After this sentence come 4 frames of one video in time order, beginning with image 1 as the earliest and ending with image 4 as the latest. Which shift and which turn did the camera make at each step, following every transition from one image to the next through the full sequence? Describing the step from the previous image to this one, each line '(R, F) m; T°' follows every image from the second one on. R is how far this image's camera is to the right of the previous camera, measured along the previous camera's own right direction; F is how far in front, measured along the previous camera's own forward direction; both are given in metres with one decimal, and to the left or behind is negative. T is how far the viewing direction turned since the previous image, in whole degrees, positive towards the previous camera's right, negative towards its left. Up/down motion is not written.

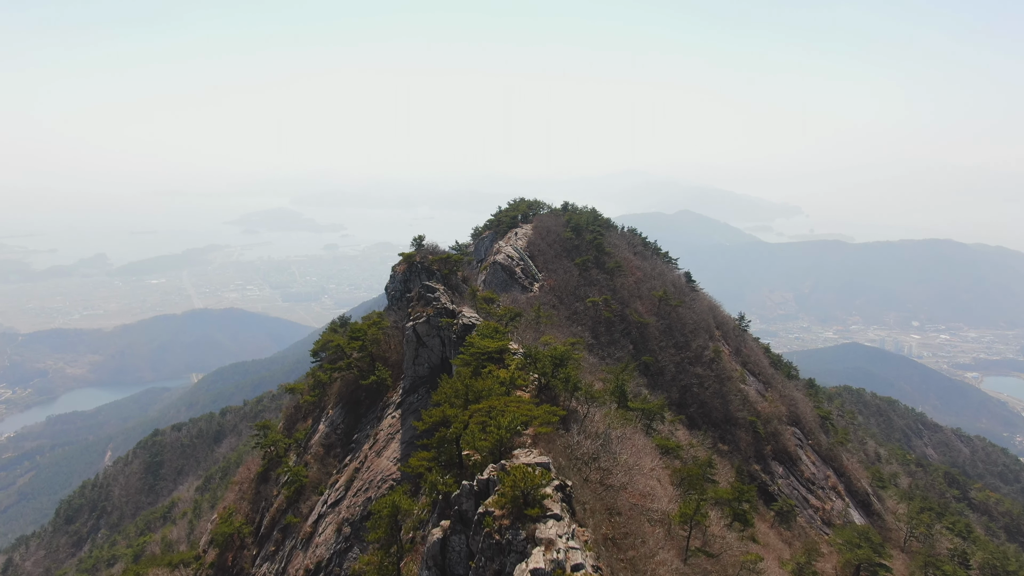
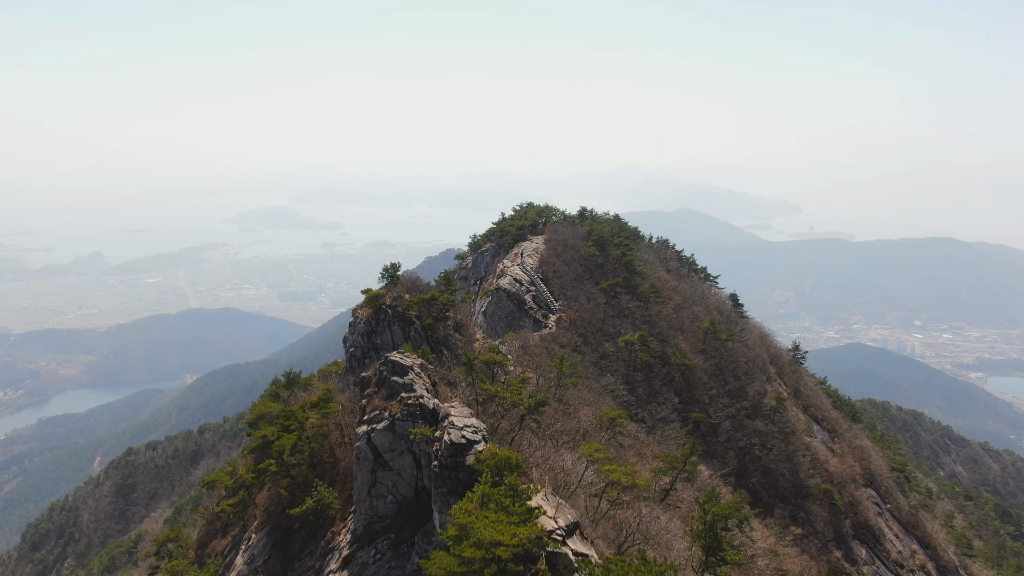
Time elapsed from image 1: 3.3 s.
(-0.8, +9.8) m; 0°
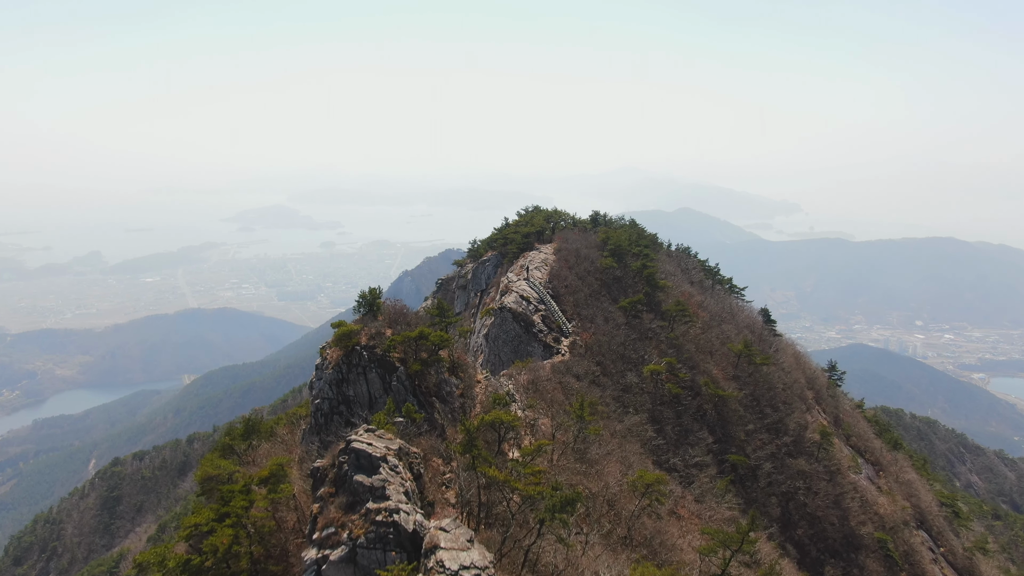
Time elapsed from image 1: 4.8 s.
(-0.4, +4.7) m; 0°
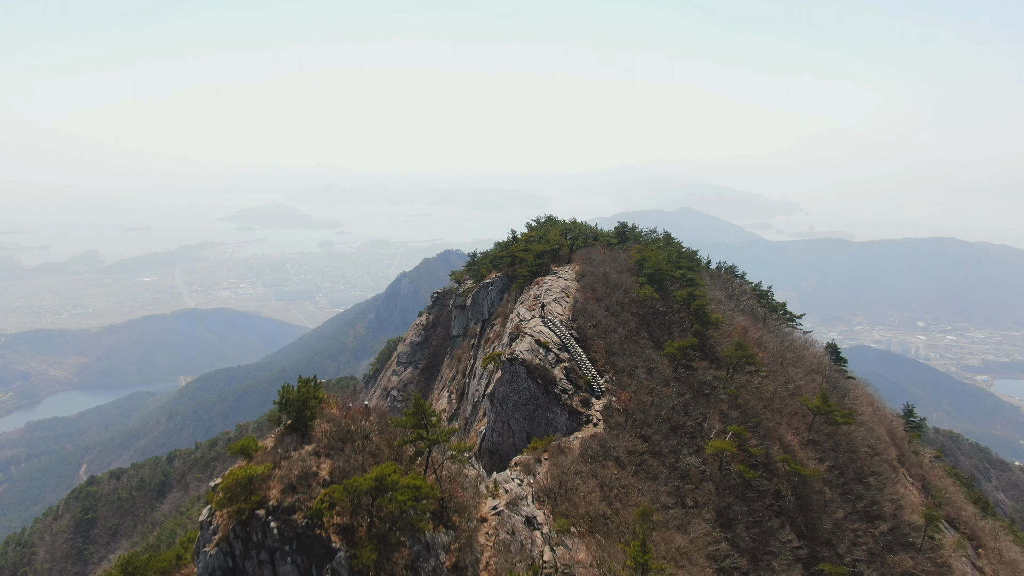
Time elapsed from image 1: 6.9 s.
(-0.7, +7.3) m; 0°
